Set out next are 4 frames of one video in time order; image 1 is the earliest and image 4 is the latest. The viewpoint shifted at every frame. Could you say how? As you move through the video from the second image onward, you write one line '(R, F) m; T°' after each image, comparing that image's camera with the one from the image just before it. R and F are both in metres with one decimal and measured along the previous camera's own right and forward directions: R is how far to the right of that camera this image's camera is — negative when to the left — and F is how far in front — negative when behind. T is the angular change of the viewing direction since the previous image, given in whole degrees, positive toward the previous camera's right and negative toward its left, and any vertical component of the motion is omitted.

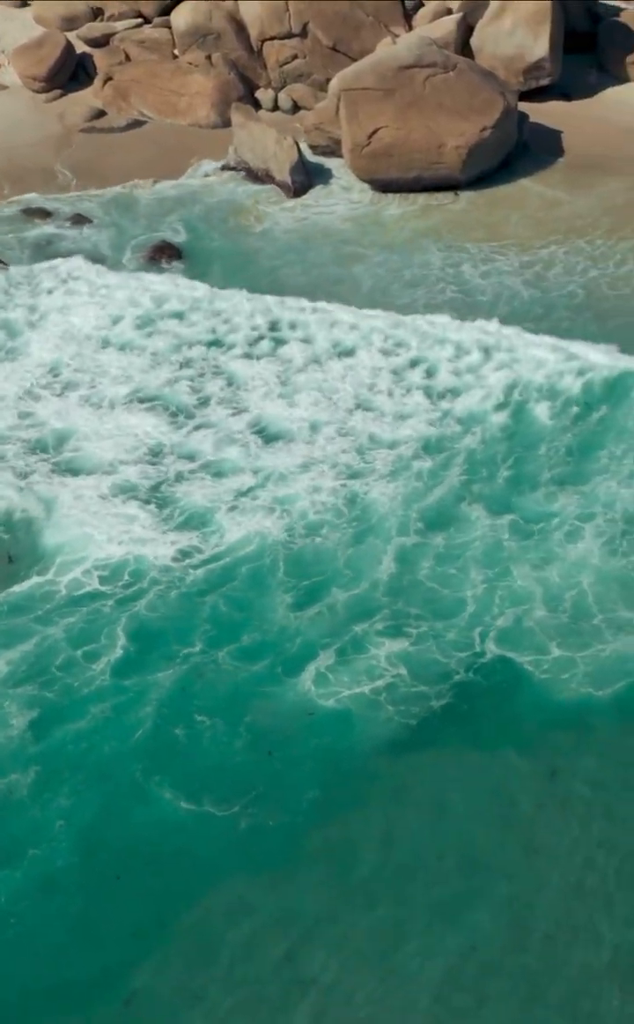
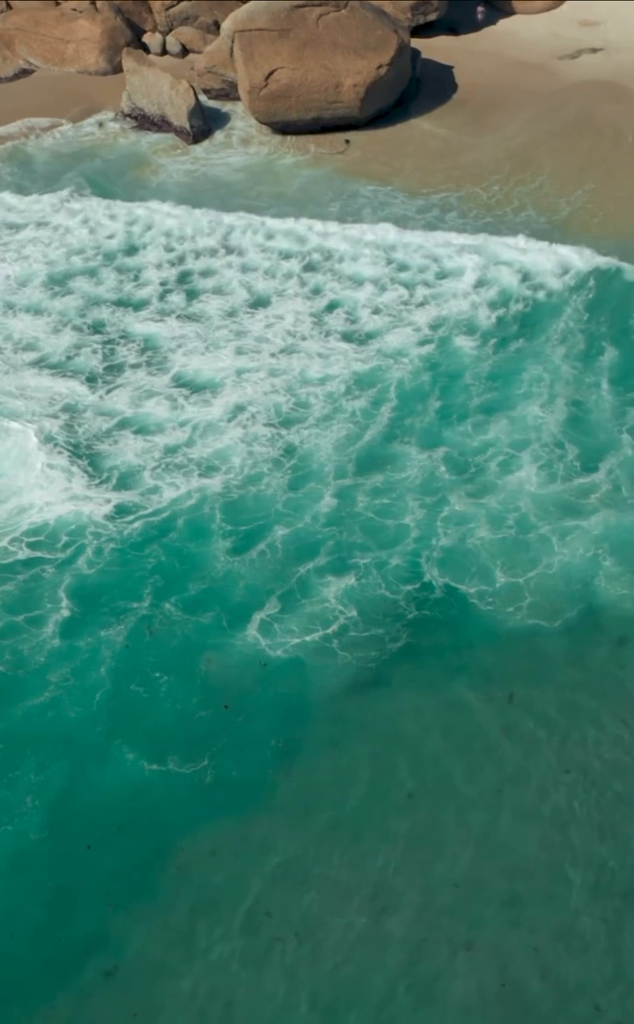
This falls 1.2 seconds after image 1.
(-0.3, +0.1) m; +4°
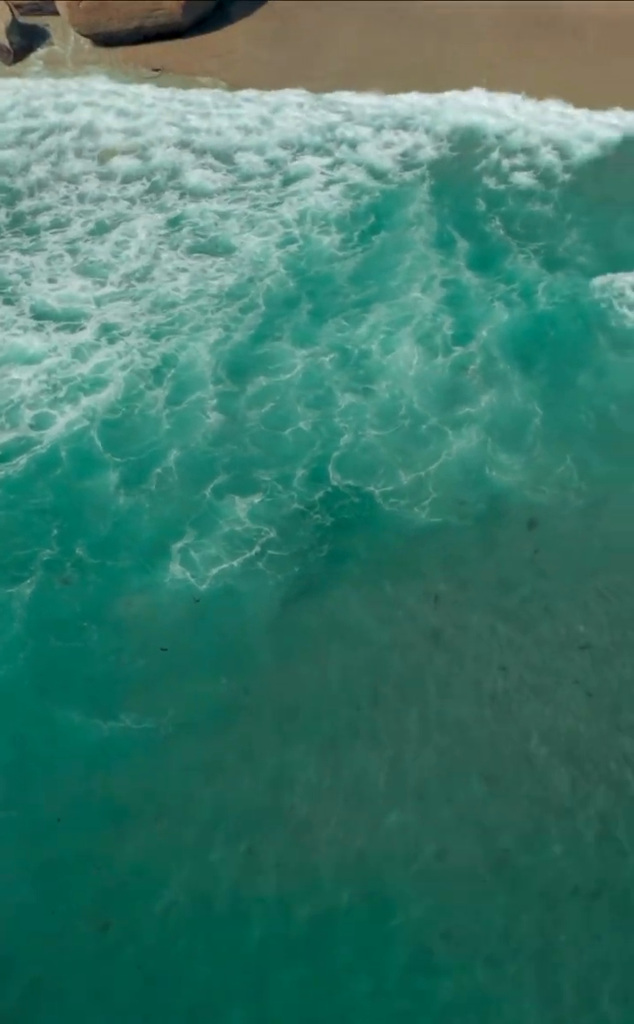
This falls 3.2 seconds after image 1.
(-0.5, +0.6) m; +6°
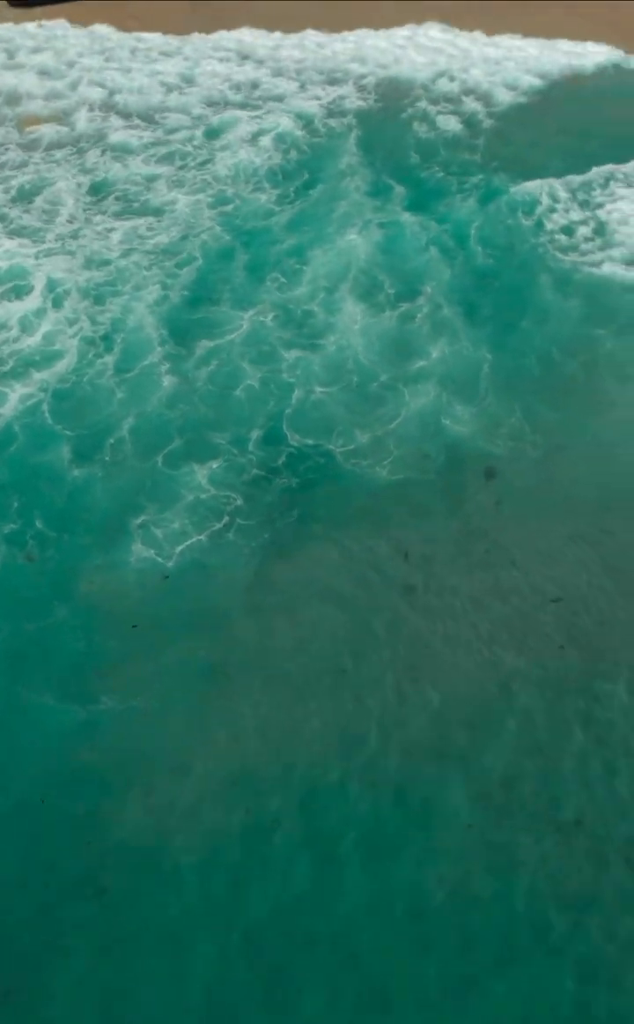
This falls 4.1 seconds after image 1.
(-0.2, +0.3) m; +3°
